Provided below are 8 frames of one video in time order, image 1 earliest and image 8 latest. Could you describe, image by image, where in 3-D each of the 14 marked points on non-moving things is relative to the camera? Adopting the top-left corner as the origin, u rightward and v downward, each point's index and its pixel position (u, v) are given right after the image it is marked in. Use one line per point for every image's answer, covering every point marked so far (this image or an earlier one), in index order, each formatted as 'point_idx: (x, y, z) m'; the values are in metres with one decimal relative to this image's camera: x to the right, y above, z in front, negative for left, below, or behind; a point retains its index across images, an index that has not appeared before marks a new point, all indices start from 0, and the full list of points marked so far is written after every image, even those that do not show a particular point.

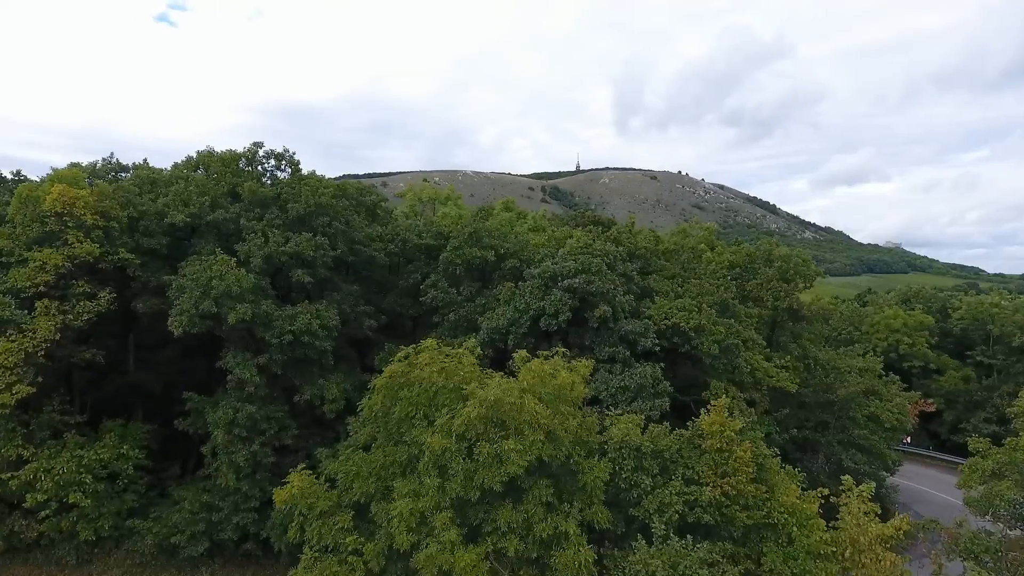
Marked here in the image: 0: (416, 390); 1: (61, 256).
0: (-2.3, -2.4, +15.1) m
1: (-14.0, +1.0, +19.9) m
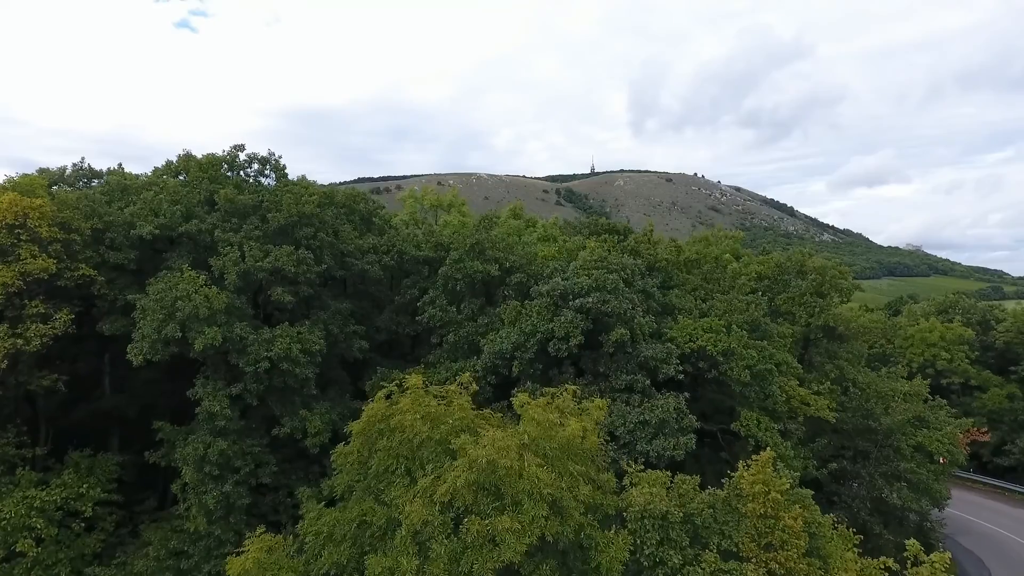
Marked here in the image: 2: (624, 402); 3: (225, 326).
0: (-2.3, -3.0, +12.7) m
1: (-13.9, +0.5, +17.7) m
2: (+3.4, -3.4, +19.2) m
3: (-8.2, -1.1, +18.3) m
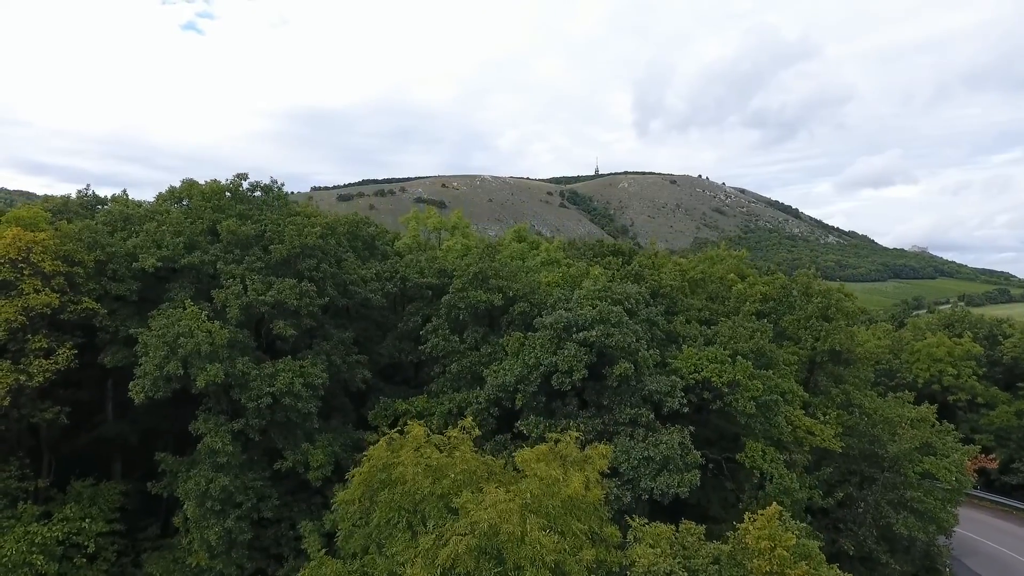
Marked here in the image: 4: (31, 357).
0: (-2.2, -4.0, +12.6) m
1: (-13.8, -0.5, +17.7) m
2: (+3.4, -4.4, +19.1) m
3: (-8.1, -2.1, +18.3) m
4: (-13.7, -2.0, +18.3) m
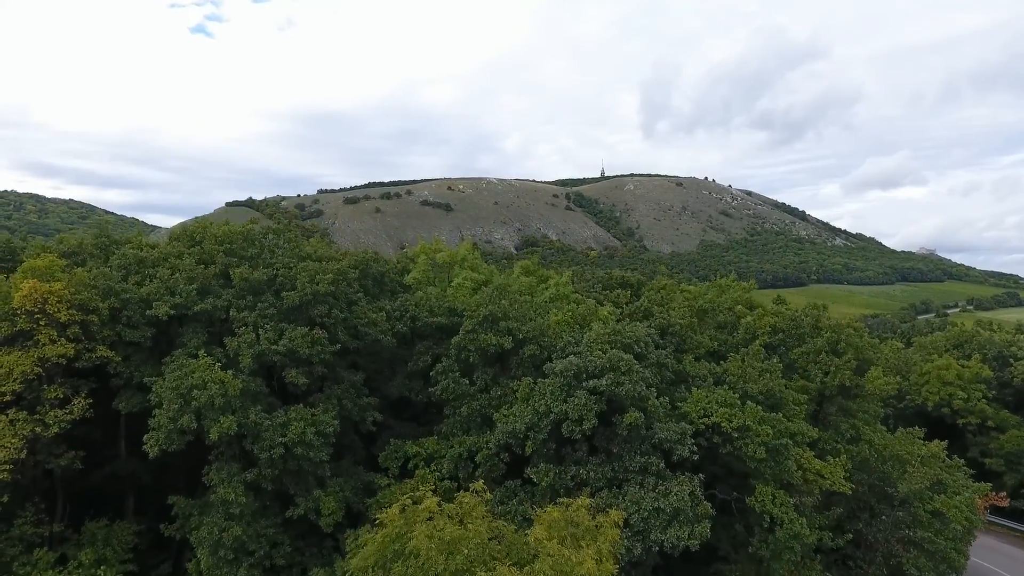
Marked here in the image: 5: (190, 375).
0: (-2.0, -5.4, +12.7) m
1: (-13.5, -2.0, +17.9) m
2: (+3.8, -5.9, +19.1) m
3: (-7.8, -3.6, +18.4) m
4: (-13.4, -3.4, +18.5) m
5: (-9.1, -2.5, +18.1) m
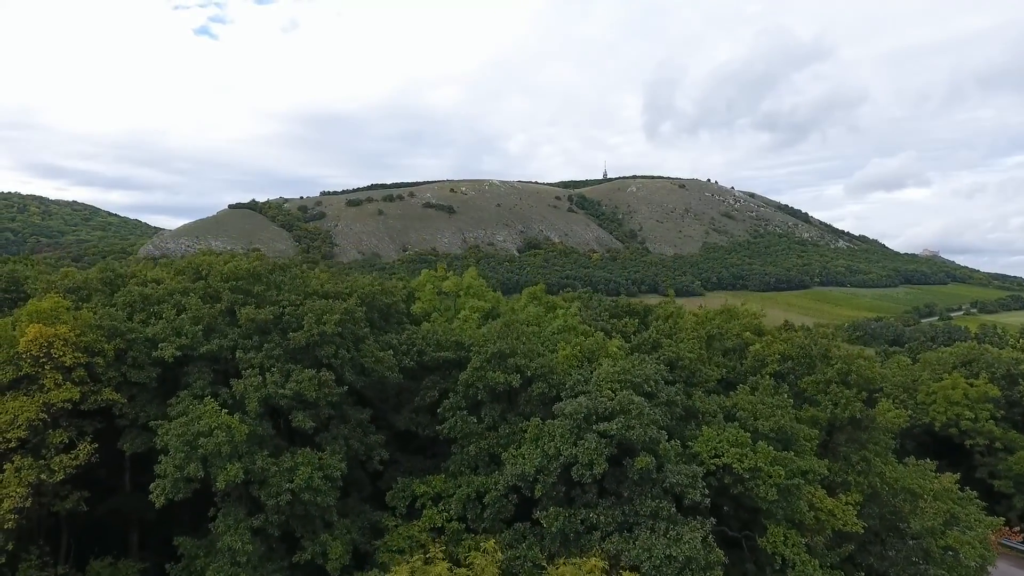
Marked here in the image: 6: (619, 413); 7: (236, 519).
0: (-1.7, -6.7, +12.4) m
1: (-13.2, -3.3, +17.7) m
2: (+4.0, -7.2, +18.9) m
3: (-7.6, -4.8, +18.2) m
4: (-13.2, -4.7, +18.3) m
5: (-8.8, -3.7, +17.9) m
6: (+3.3, -3.9, +19.8) m
7: (-7.9, -6.6, +18.3) m
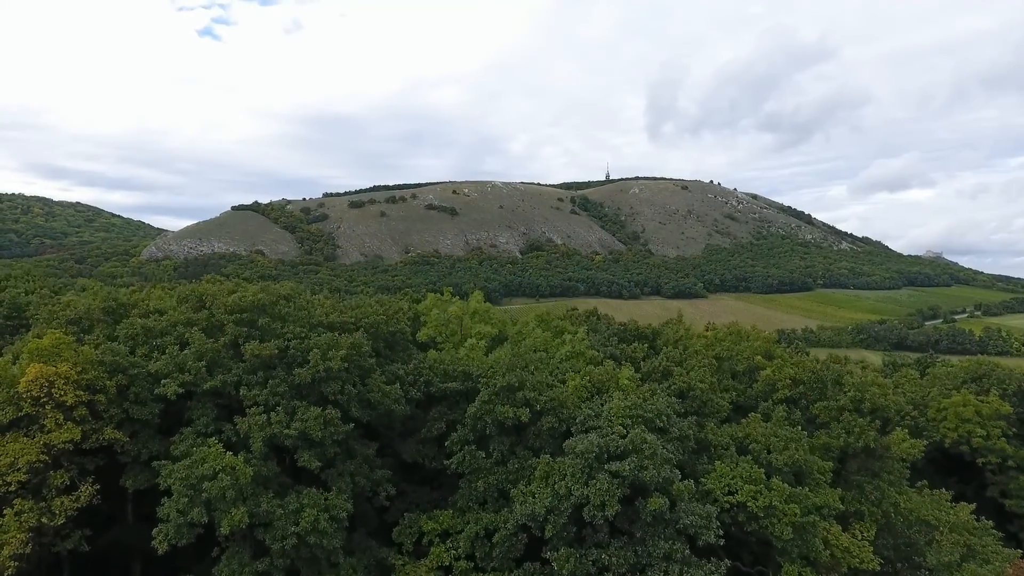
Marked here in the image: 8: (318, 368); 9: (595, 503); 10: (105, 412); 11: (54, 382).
0: (-1.5, -7.8, +12.0) m
1: (-12.9, -4.3, +17.4) m
2: (+4.3, -8.2, +18.4) m
3: (-7.3, -5.9, +17.8) m
4: (-12.9, -5.8, +17.9) m
5: (-8.5, -4.8, +17.6) m
6: (+3.6, -4.9, +19.4) m
7: (-7.6, -7.7, +17.9) m
8: (-6.0, -2.4, +19.7) m
9: (+2.4, -6.2, +18.5) m
10: (-12.2, -3.7, +19.1) m
11: (-13.0, -2.7, +18.1) m
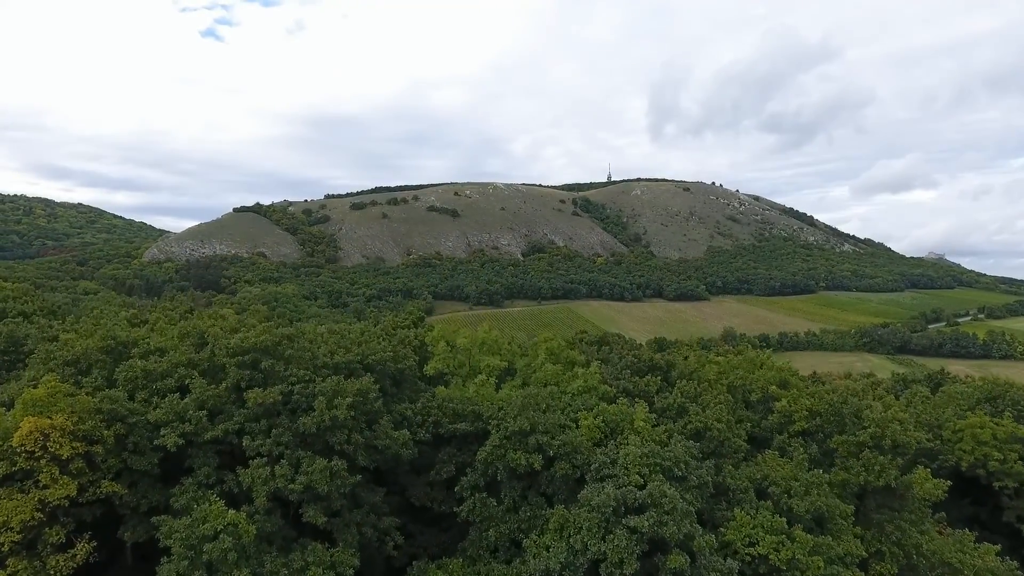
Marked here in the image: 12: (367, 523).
0: (-1.1, -9.1, +11.3) m
1: (-12.5, -5.7, +16.6) m
2: (+4.7, -9.6, +17.7) m
3: (-6.9, -7.3, +17.1) m
4: (-12.5, -7.1, +17.2) m
5: (-8.1, -6.1, +16.8) m
6: (+4.0, -6.3, +18.6) m
7: (-7.2, -9.0, +17.1) m
8: (-5.6, -3.8, +19.0) m
9: (+2.8, -7.6, +17.7) m
10: (-11.8, -5.0, +18.4) m
11: (-12.6, -4.0, +17.4) m
12: (-4.5, -7.3, +19.9) m
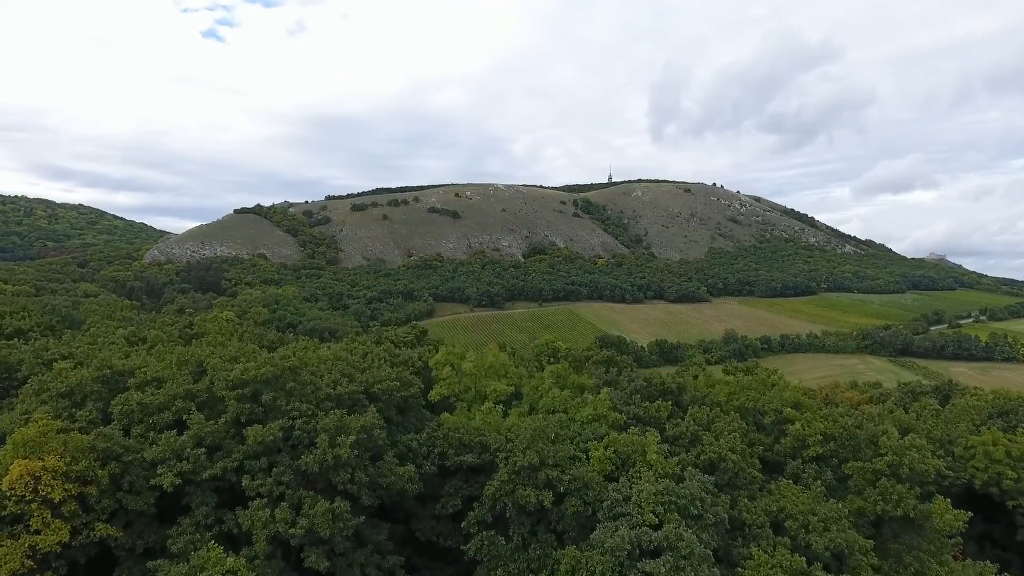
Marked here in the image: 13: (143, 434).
0: (-0.8, -10.0, +10.5) m
1: (-12.3, -6.6, +15.9) m
2: (+5.0, -10.5, +16.9) m
3: (-6.6, -8.2, +16.4) m
4: (-12.2, -8.1, +16.5) m
5: (-7.9, -7.1, +16.1) m
6: (+4.3, -7.2, +17.9) m
7: (-6.9, -9.9, +16.4) m
8: (-5.3, -4.7, +18.3) m
9: (+3.1, -8.5, +17.0) m
10: (-11.5, -6.0, +17.7) m
11: (-12.3, -5.0, +16.7) m
12: (-4.2, -8.3, +19.2) m
13: (-11.2, -4.4, +19.4) m
